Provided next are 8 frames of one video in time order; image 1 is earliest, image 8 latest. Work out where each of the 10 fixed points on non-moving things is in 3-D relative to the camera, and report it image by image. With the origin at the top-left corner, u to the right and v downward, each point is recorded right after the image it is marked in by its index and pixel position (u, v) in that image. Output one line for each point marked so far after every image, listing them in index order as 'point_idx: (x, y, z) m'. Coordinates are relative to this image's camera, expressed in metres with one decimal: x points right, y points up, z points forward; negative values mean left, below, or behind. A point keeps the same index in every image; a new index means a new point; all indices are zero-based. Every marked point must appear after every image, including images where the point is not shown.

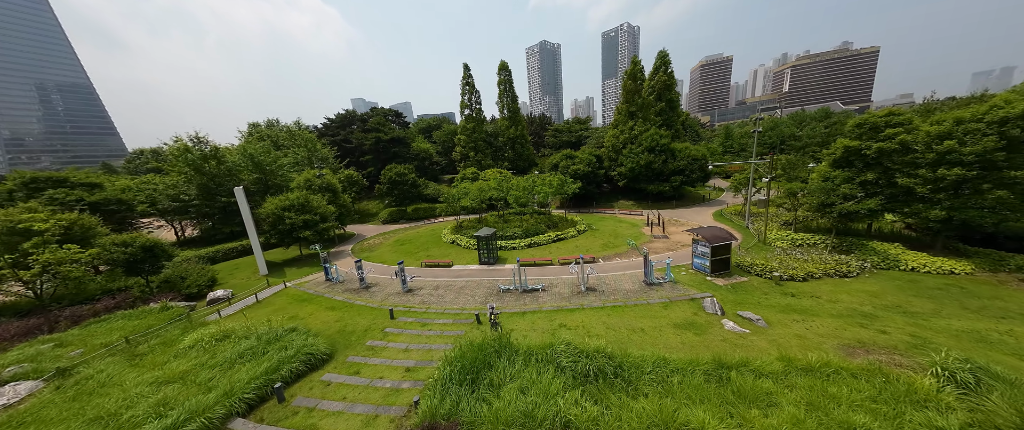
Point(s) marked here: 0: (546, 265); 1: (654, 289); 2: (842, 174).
0: (+2.3, -3.3, +18.8) m
1: (+7.2, -3.8, +14.7) m
2: (+19.0, +2.3, +16.5) m
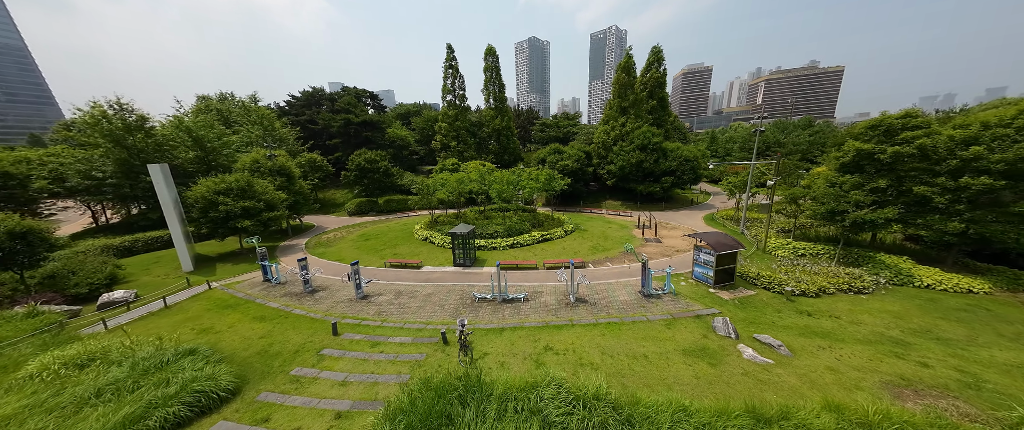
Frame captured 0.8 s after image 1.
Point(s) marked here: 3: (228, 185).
0: (+1.0, -3.1, +16.4) m
1: (+6.2, -3.8, +12.6) m
2: (+18.0, +1.9, +15.2) m
3: (-19.4, +2.0, +19.6) m
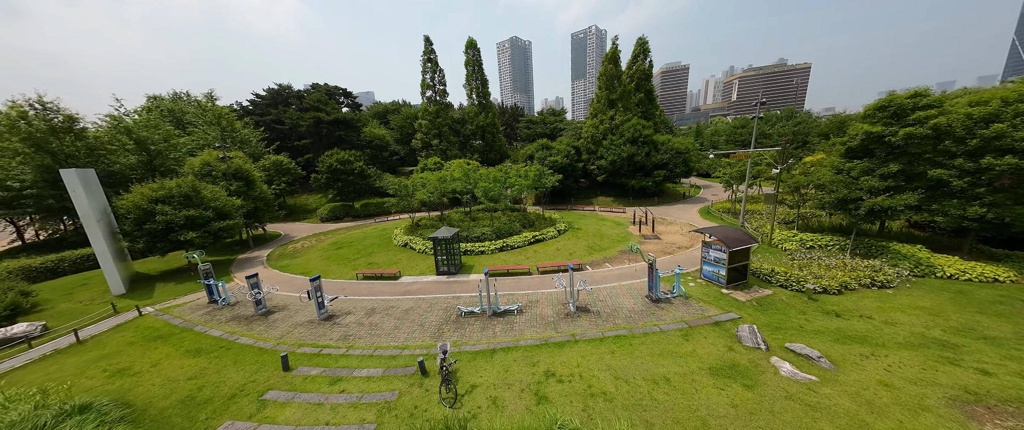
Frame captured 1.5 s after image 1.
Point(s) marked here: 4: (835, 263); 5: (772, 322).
0: (+0.5, -3.1, +14.6) m
1: (+5.8, -3.6, +11.1) m
2: (+17.3, +2.5, +14.2) m
3: (-20.3, +1.4, +16.9) m
4: (+14.7, -2.2, +13.0) m
5: (+9.1, -3.8, +10.0) m
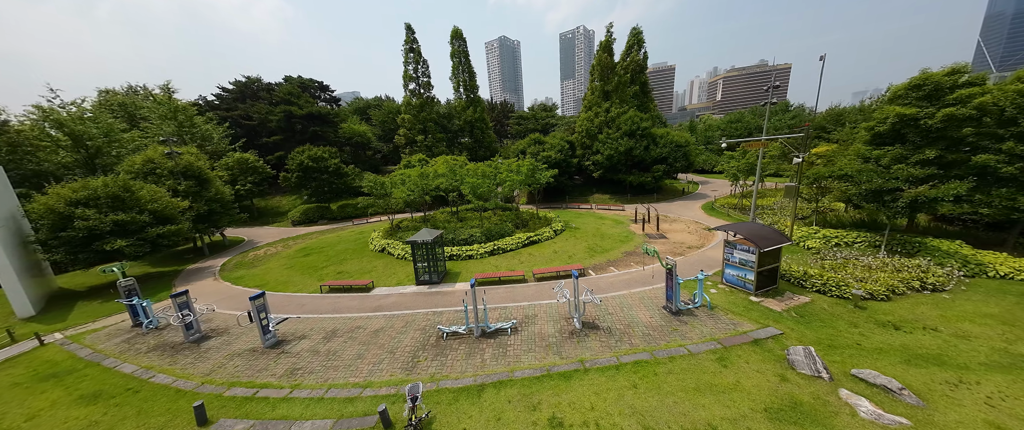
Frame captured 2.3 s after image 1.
0: (+0.1, -3.0, +12.6) m
1: (+5.6, -3.5, +9.2) m
2: (+16.9, +2.8, +12.7) m
3: (-20.7, +1.1, +14.2) m
4: (+14.4, -1.9, +11.4) m
5: (+8.9, -3.5, +8.2) m
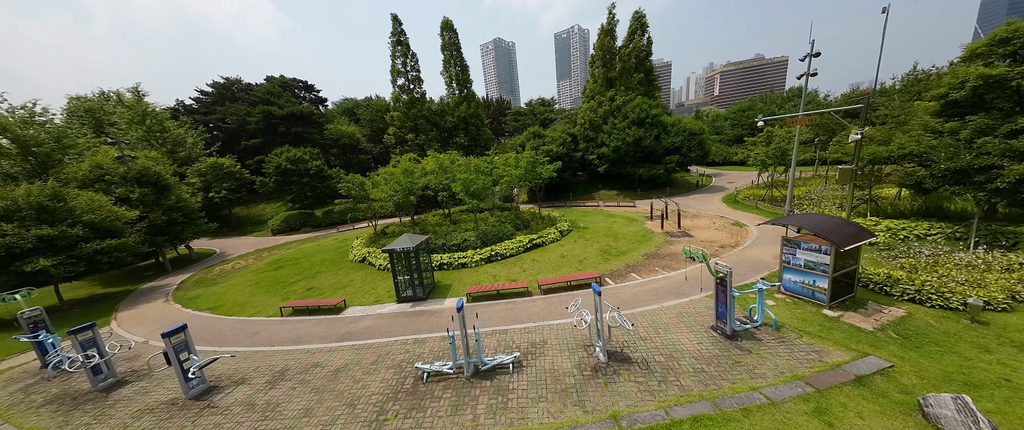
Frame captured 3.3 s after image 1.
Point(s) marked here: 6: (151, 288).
0: (+0.2, -3.0, +10.2) m
1: (+5.7, -3.2, +6.9) m
2: (+16.8, +3.3, +10.4) m
3: (-20.8, +0.5, +11.9) m
4: (+14.4, -1.4, +9.1) m
5: (+8.9, -3.2, +5.8) m
6: (-19.1, -3.9, +15.3) m
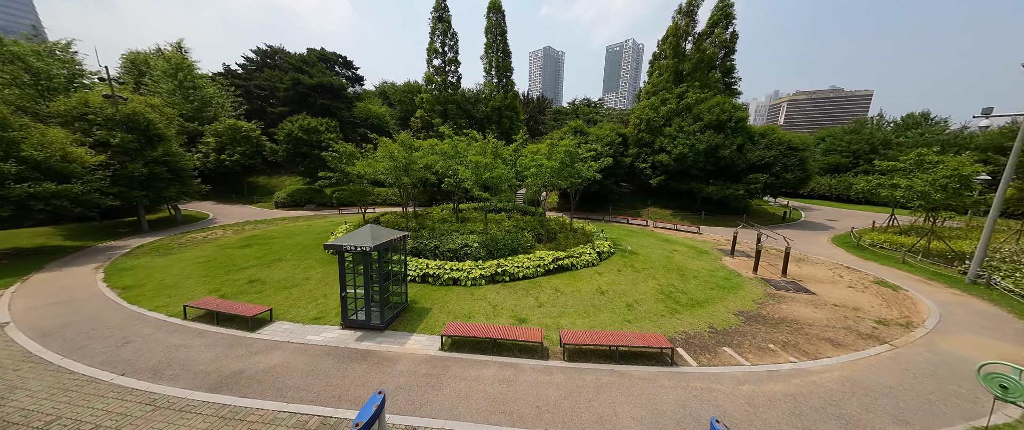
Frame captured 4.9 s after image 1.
0: (+0.2, -3.1, +6.0) m
1: (+5.2, -3.9, +2.1) m
2: (+17.4, +1.0, +4.6) m
3: (-19.8, +3.2, +10.0) m
4: (+14.3, -3.4, +3.4) m
5: (+8.3, -4.3, +0.8) m
6: (-18.4, -1.5, +13.0) m
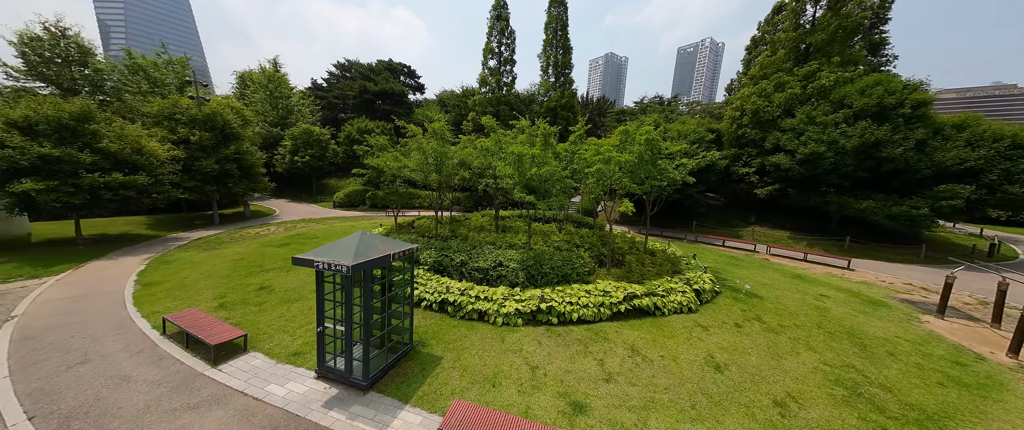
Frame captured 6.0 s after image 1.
0: (+0.7, -3.3, +3.1) m
1: (+4.9, -4.2, -1.8) m
2: (+17.5, +0.1, -1.6) m
3: (-17.9, +3.7, +11.0) m
4: (+14.0, -4.1, -2.2) m
5: (+7.6, -4.7, -3.7) m
6: (-16.1, -1.1, +13.6) m
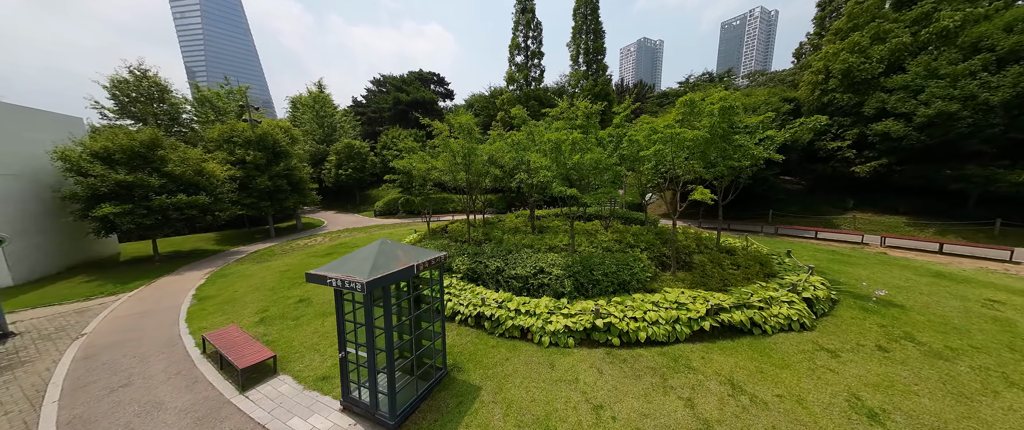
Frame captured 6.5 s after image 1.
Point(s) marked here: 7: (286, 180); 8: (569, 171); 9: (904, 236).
0: (+1.3, -3.2, +1.9) m
1: (+4.8, -3.9, -3.4) m
2: (+17.2, +1.0, -4.8) m
3: (-16.5, +2.8, +12.2) m
4: (+13.8, -3.3, -5.0) m
5: (+7.3, -4.2, -5.7) m
6: (-14.2, -1.9, +14.5) m
7: (-14.2, +2.1, +18.0) m
8: (+2.0, +1.3, +8.6) m
9: (+14.3, -0.8, +10.4) m
